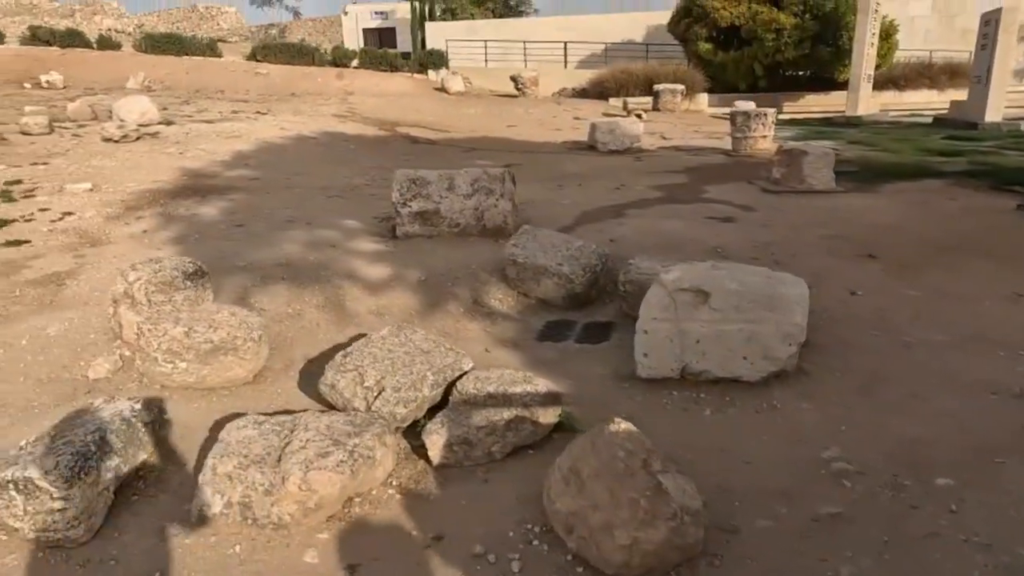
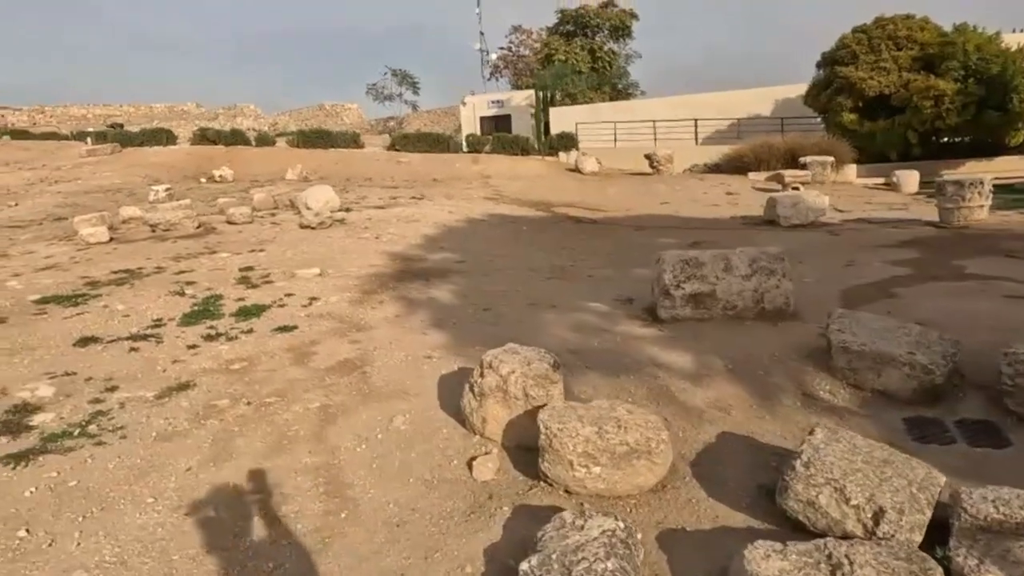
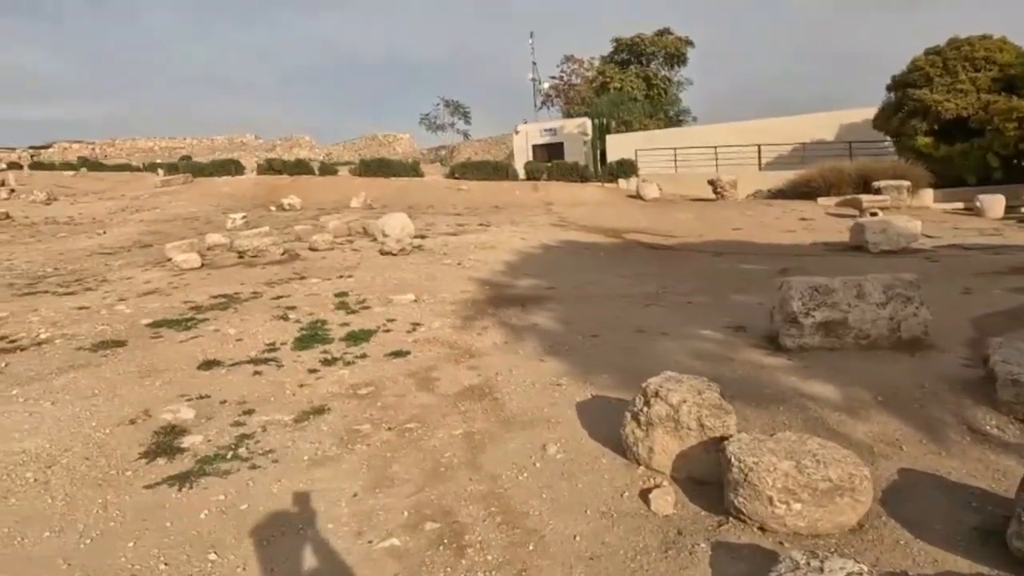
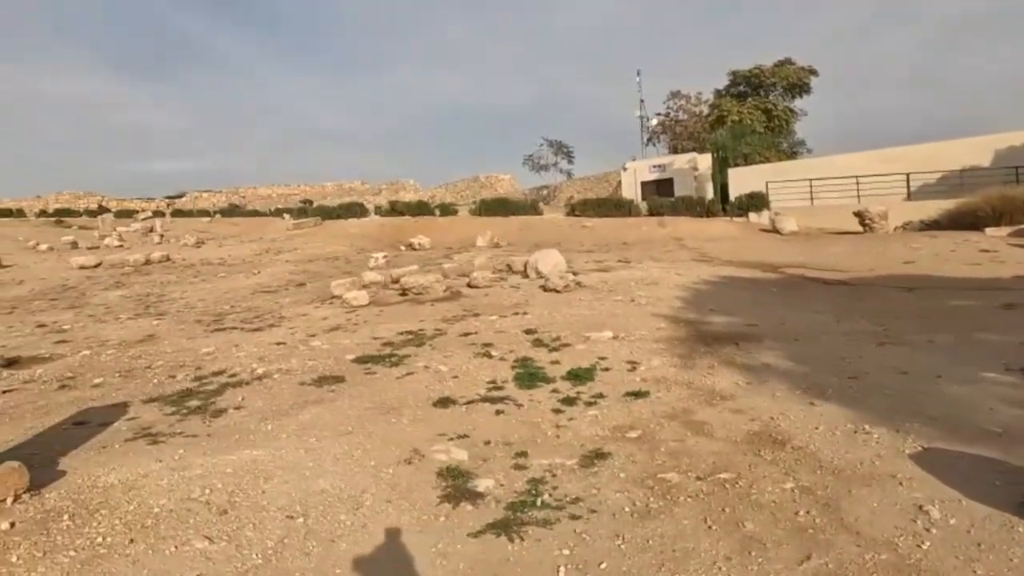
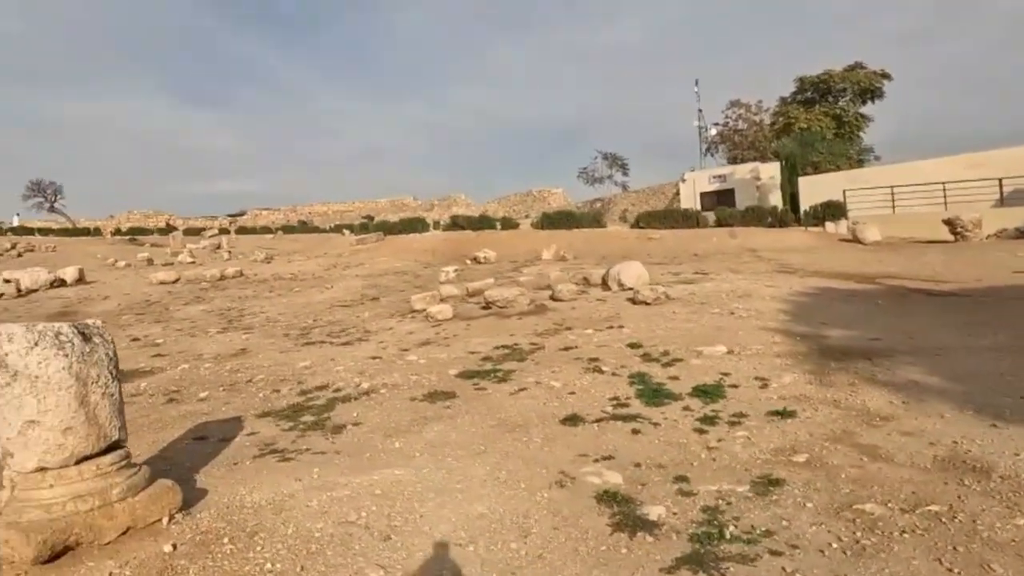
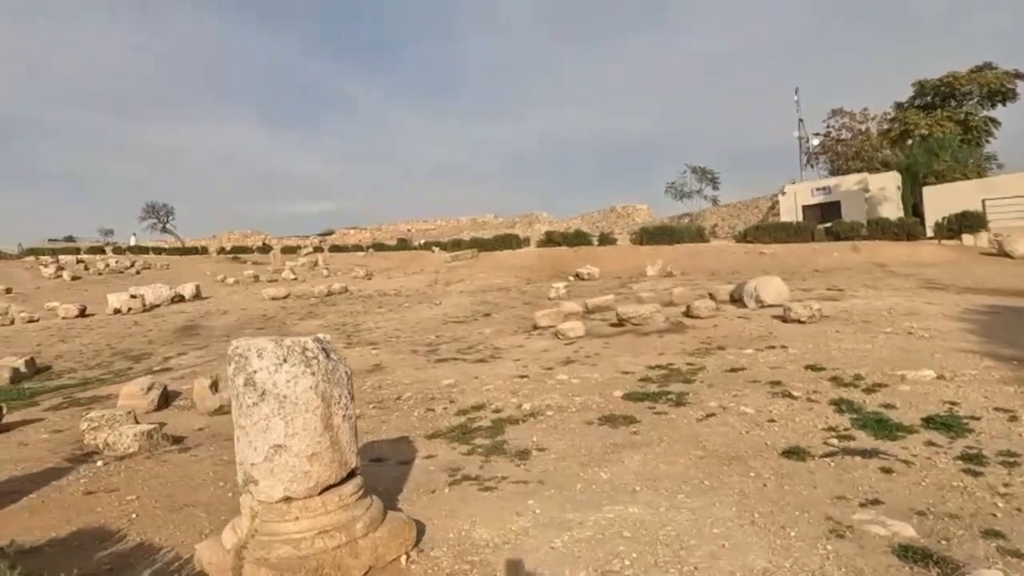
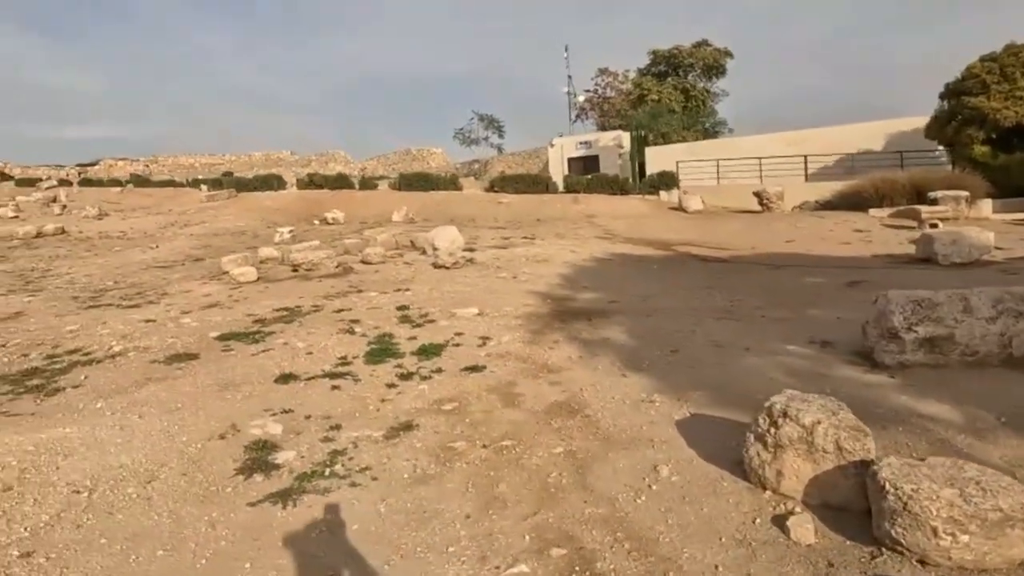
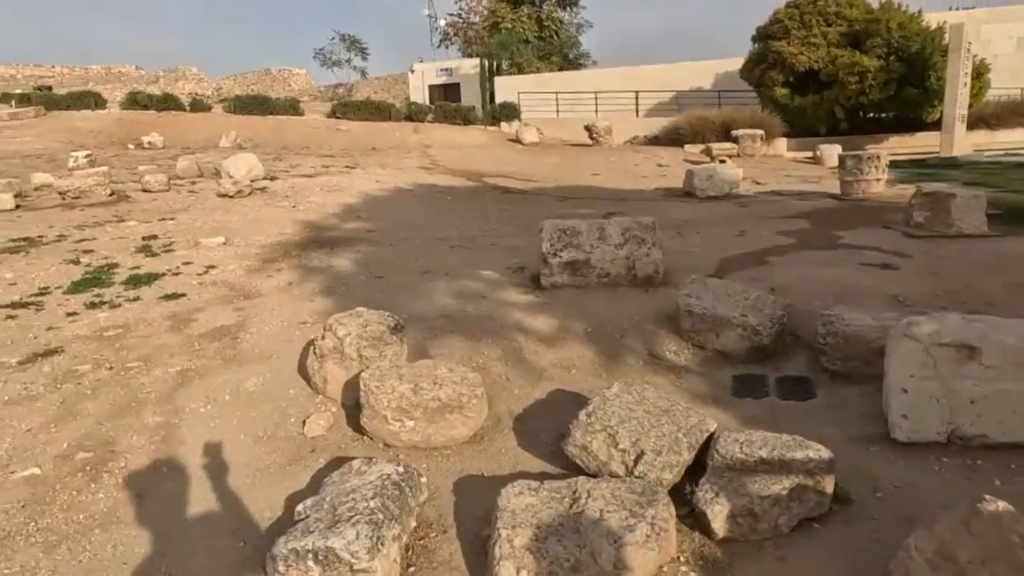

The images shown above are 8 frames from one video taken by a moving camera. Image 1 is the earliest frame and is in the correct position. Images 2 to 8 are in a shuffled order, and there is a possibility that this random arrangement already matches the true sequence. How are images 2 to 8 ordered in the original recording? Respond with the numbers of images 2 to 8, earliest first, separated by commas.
8, 2, 3, 7, 4, 5, 6
